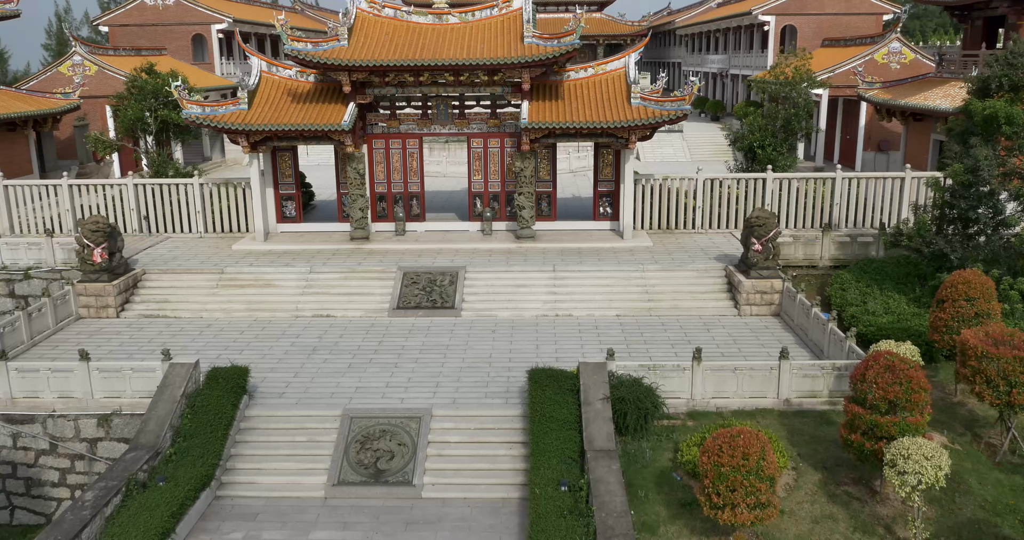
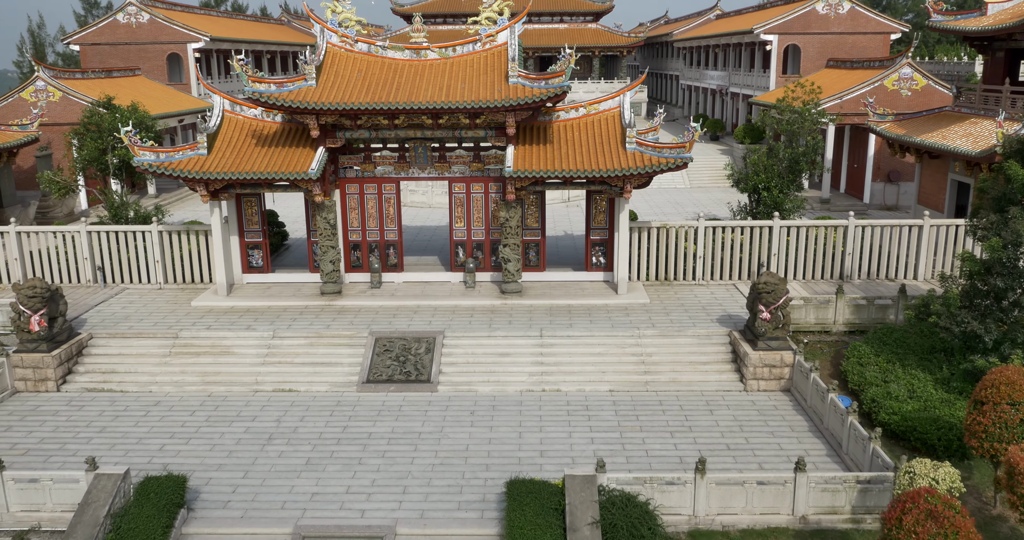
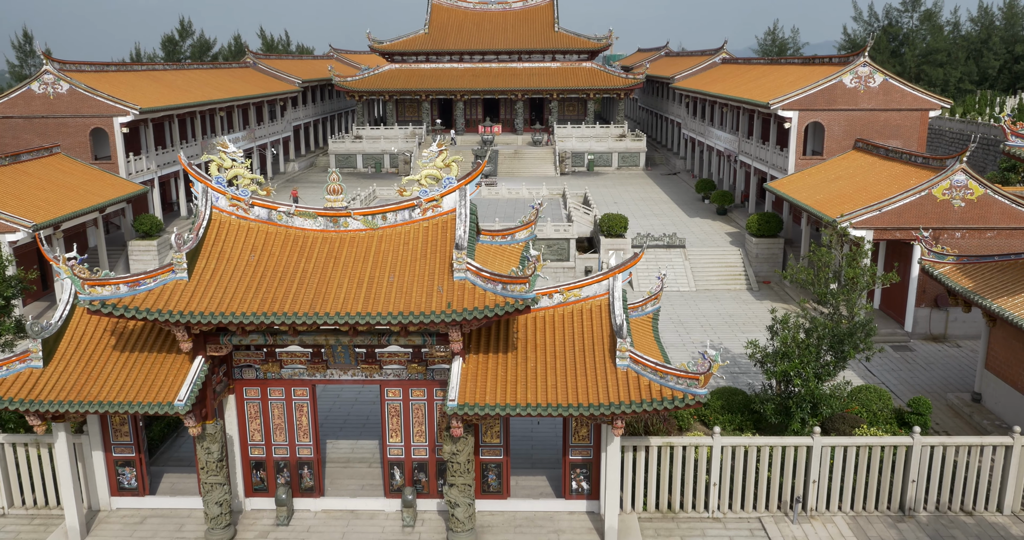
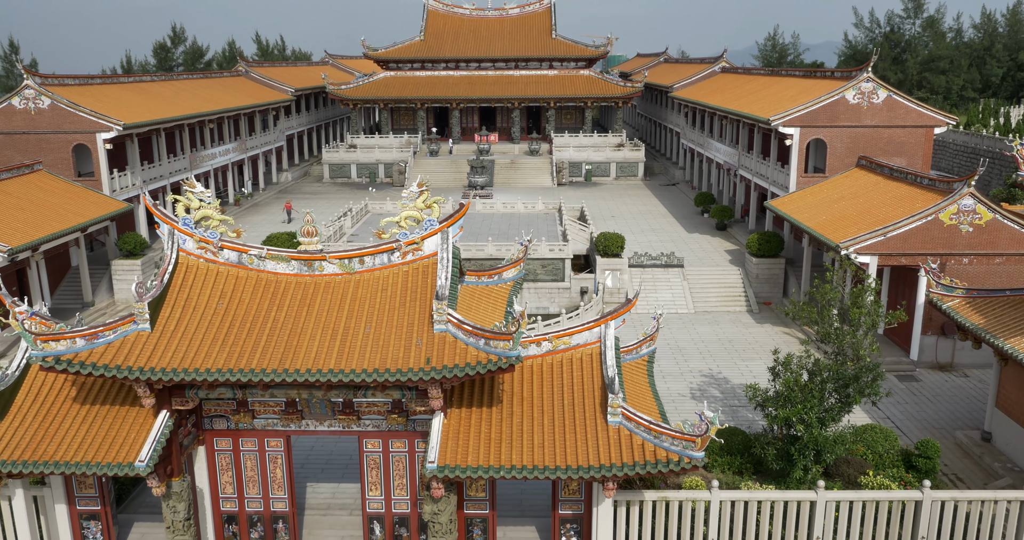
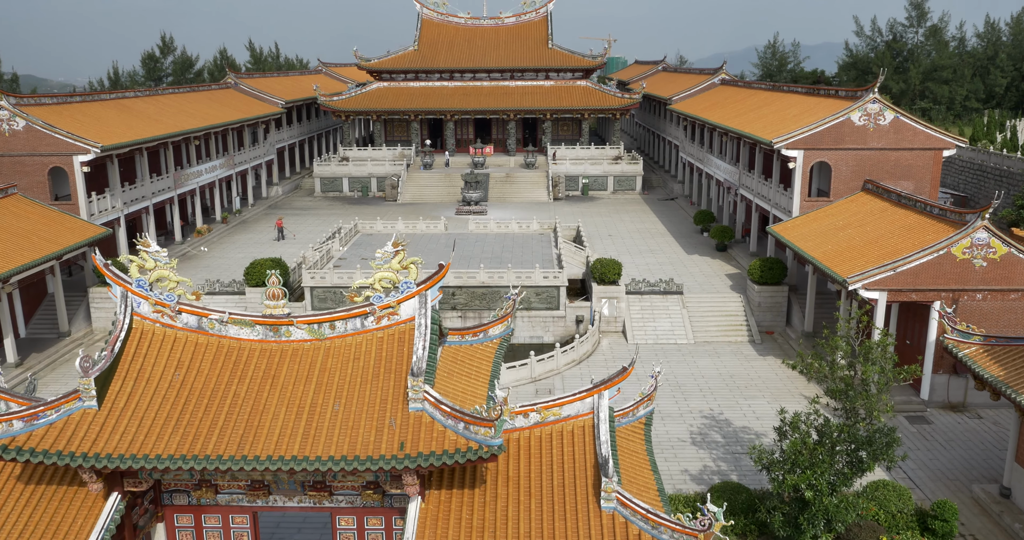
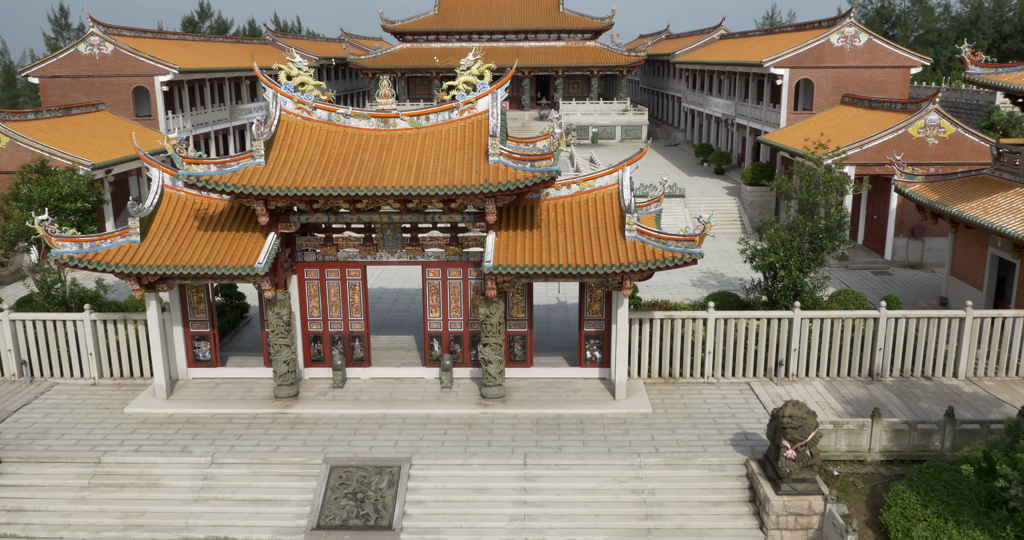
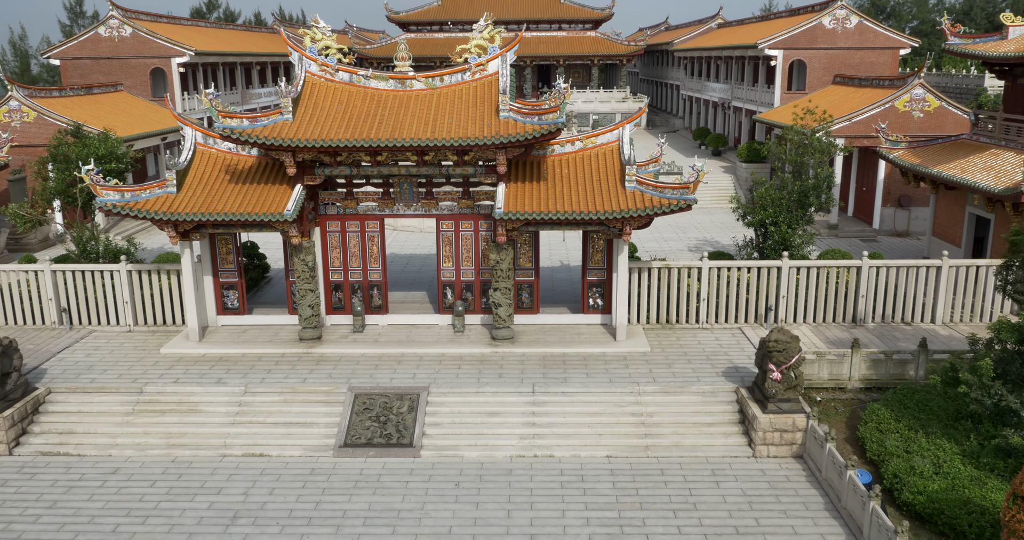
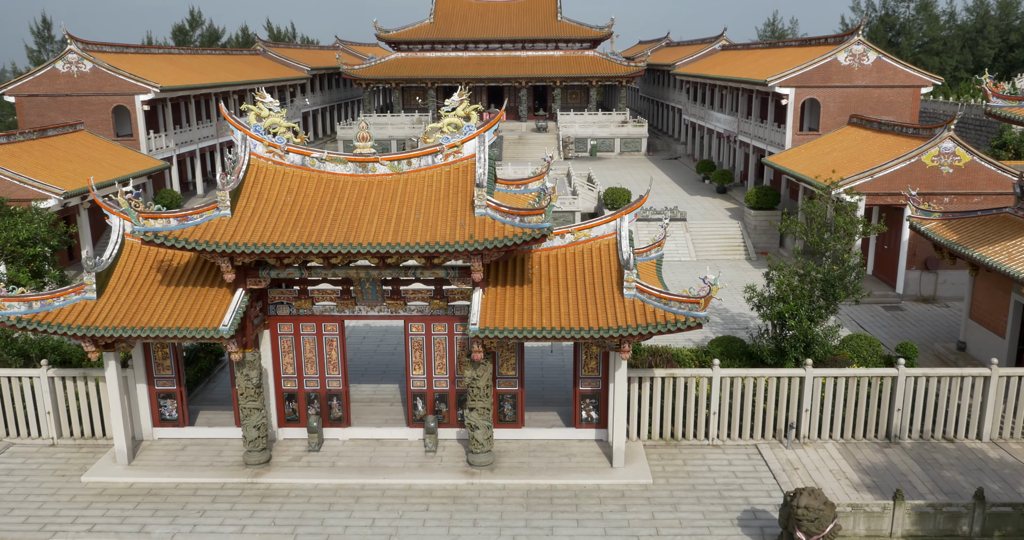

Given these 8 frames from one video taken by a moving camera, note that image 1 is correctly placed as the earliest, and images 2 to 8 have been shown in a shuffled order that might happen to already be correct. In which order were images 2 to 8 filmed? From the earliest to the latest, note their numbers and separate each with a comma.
2, 7, 6, 8, 3, 4, 5
